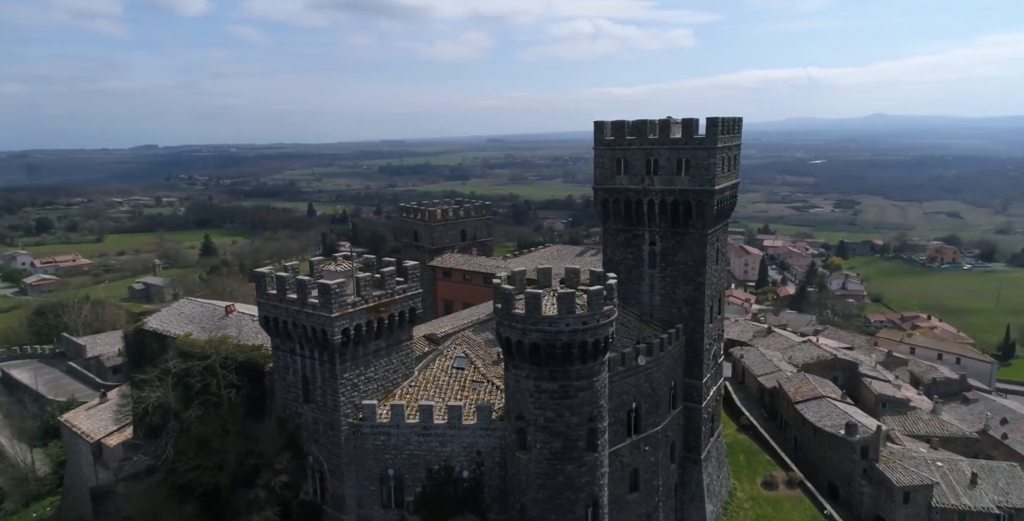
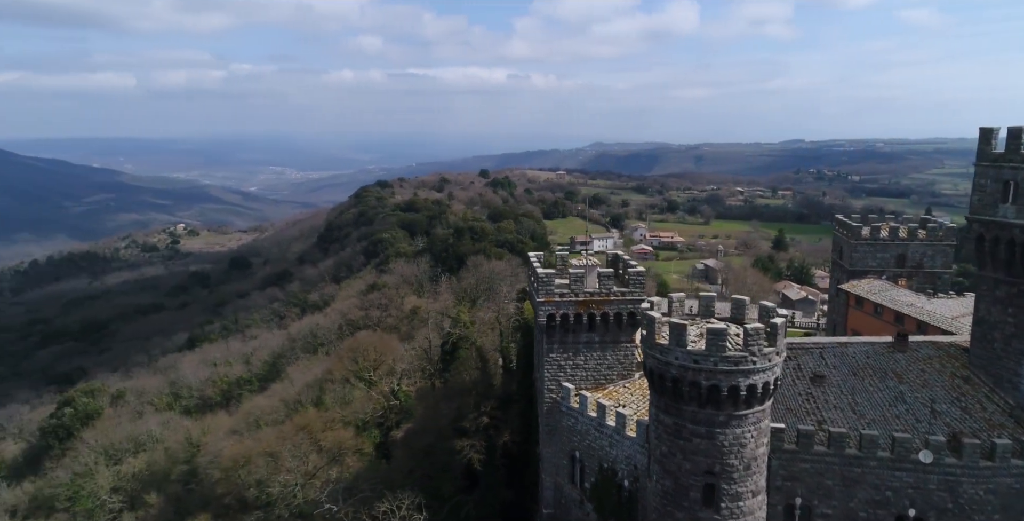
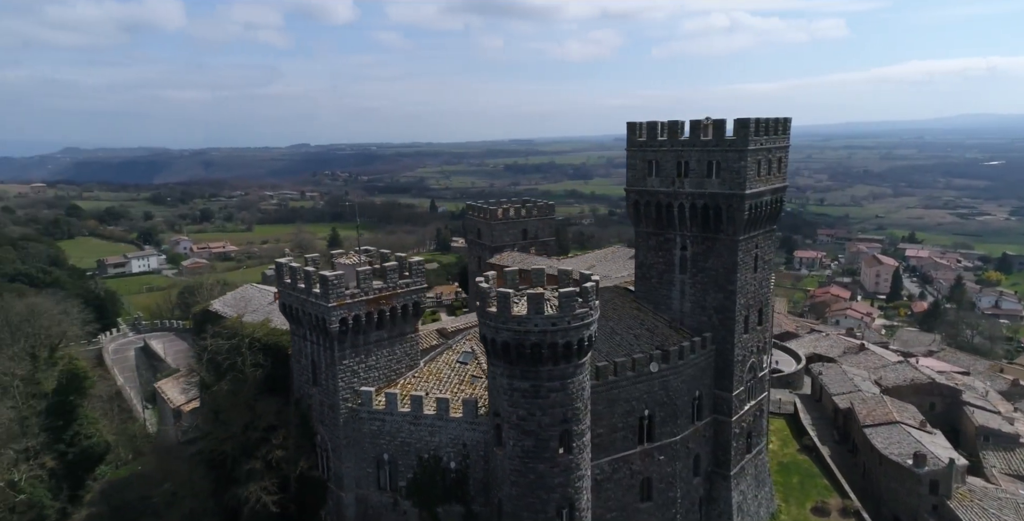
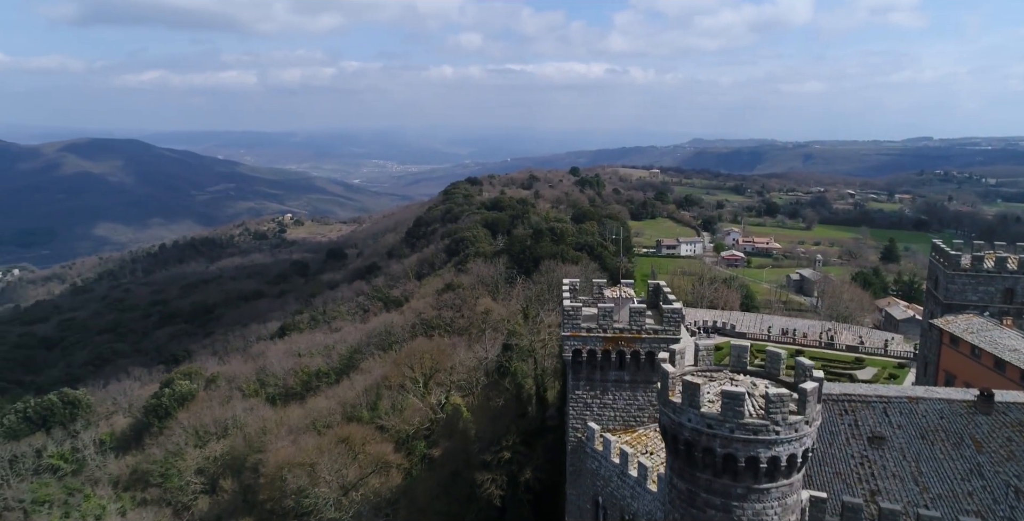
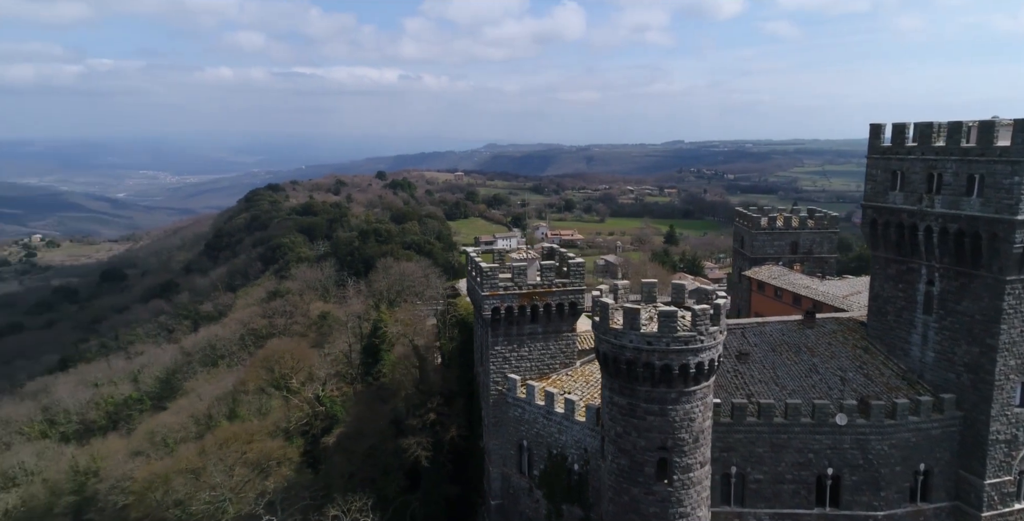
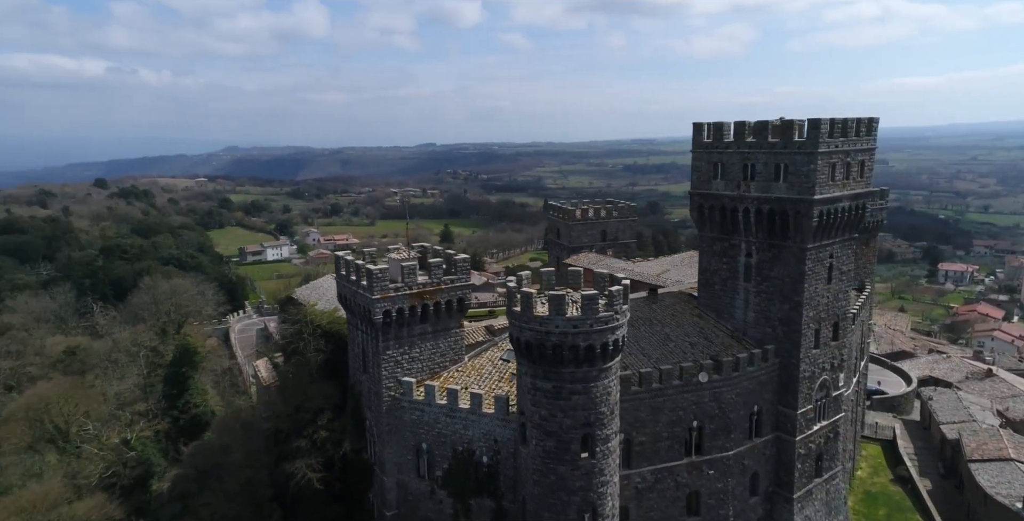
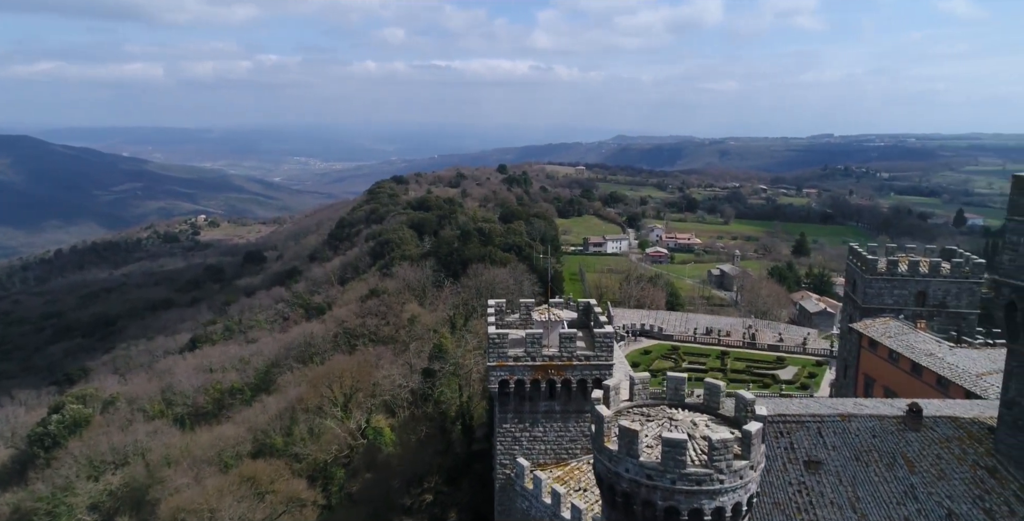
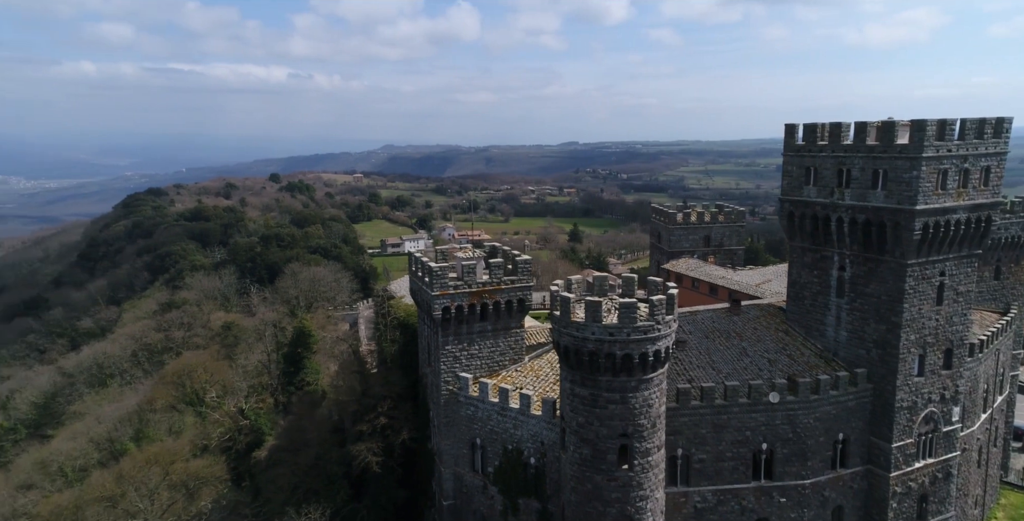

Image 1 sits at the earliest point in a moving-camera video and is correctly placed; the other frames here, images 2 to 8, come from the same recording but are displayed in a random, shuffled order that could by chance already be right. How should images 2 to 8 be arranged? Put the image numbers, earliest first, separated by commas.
3, 6, 8, 5, 2, 4, 7
